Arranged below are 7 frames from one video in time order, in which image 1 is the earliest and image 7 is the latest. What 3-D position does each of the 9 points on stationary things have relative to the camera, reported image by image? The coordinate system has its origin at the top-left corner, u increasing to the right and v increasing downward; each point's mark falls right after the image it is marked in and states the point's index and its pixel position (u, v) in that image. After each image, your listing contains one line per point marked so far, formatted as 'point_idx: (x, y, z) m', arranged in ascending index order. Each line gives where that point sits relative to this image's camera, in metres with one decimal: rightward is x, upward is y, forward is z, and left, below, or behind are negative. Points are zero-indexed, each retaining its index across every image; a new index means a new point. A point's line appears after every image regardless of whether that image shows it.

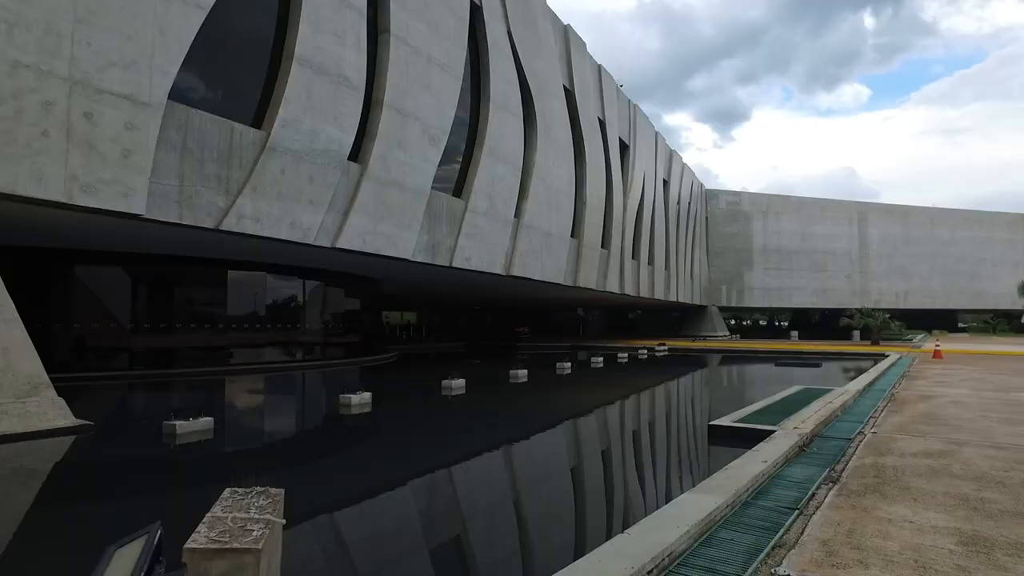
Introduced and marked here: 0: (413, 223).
0: (-1.4, +0.9, +11.2) m
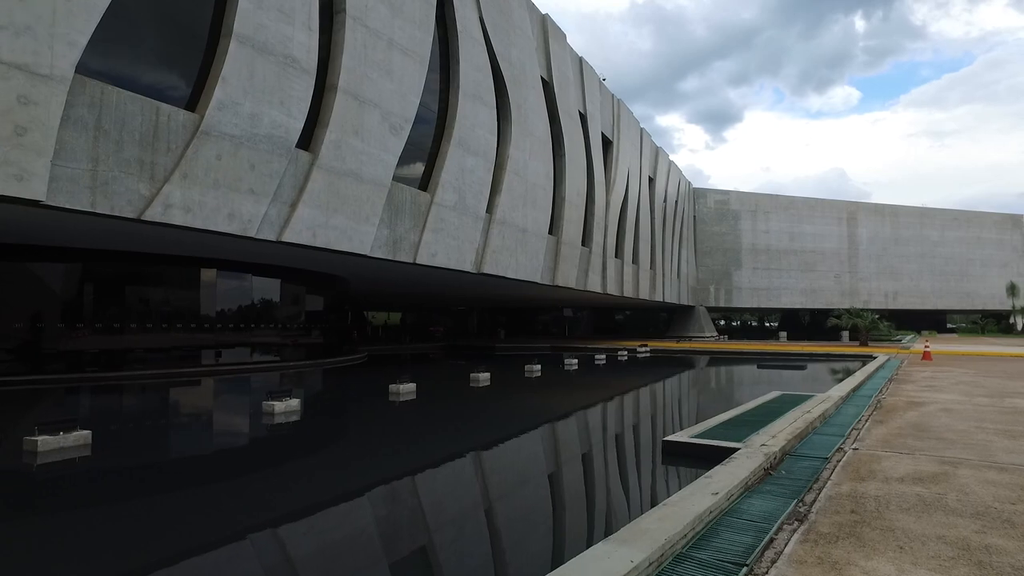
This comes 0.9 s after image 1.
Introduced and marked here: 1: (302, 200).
0: (-1.8, +1.0, +10.6) m
1: (-2.4, +1.0, +9.1) m
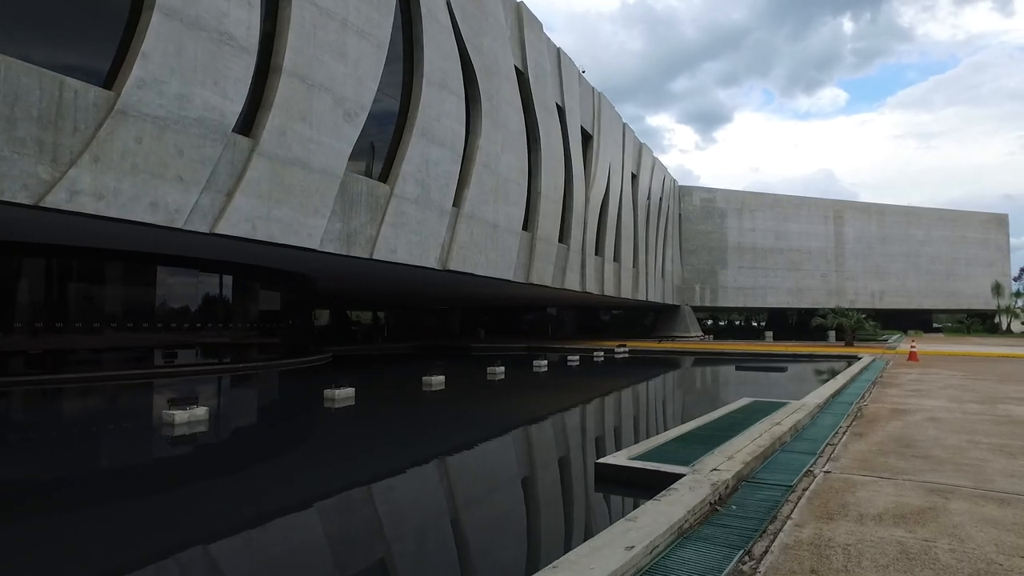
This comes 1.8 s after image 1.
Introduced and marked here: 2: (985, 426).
0: (-2.3, +1.0, +9.9) m
1: (-2.8, +1.0, +8.4) m
2: (+2.9, -0.8, +4.9) m
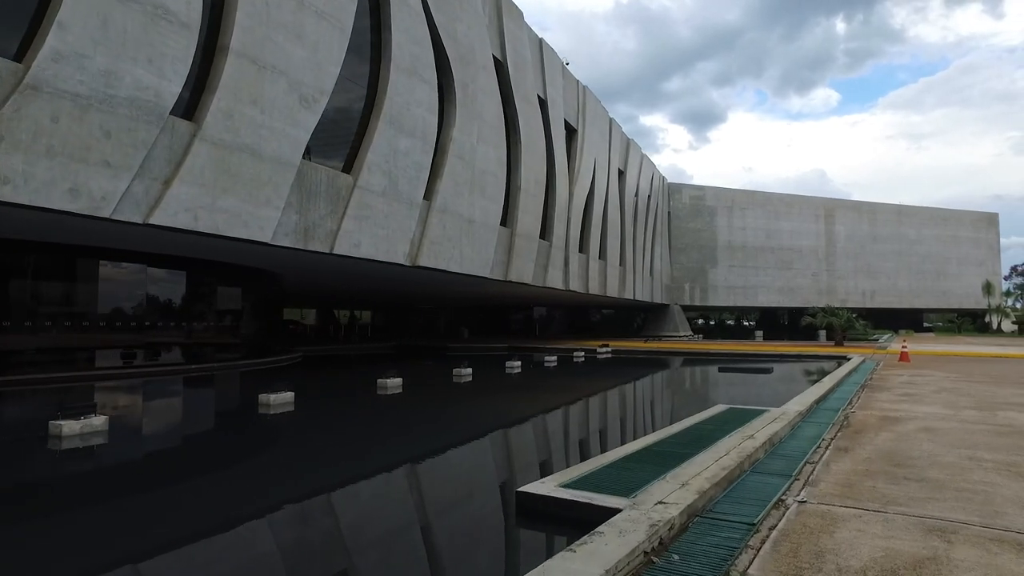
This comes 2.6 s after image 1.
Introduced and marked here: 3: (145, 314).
0: (-2.7, +1.0, +9.2) m
1: (-3.2, +1.1, +7.8) m
2: (+2.6, -0.8, +4.3) m
3: (-6.1, -0.4, +13.6) m
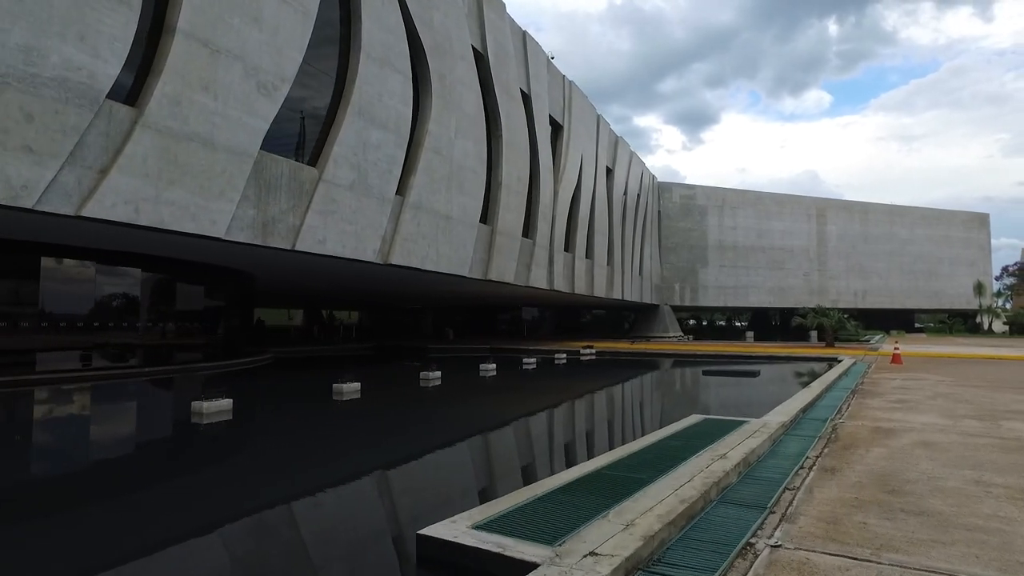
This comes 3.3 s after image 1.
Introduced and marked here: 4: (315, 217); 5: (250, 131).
0: (-3.0, +1.1, +8.6) m
1: (-3.5, +1.1, +7.2) m
2: (+2.3, -0.8, +3.8) m
3: (-6.5, -0.4, +13.0) m
4: (-2.5, +0.9, +10.4) m
5: (-2.9, +1.8, +9.0) m
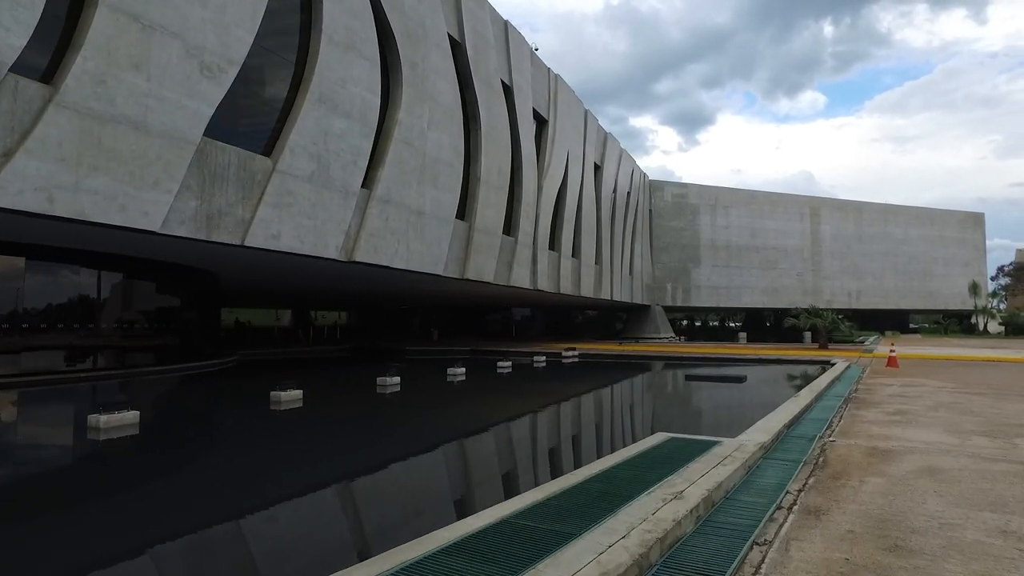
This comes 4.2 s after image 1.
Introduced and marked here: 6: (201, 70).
0: (-3.4, +1.1, +7.9) m
1: (-3.9, +1.1, +6.4) m
2: (+1.9, -0.8, +3.1) m
3: (-6.9, -0.4, +12.3) m
4: (-2.9, +0.9, +9.6) m
5: (-3.3, +1.8, +8.2) m
6: (-3.2, +2.3, +8.4) m
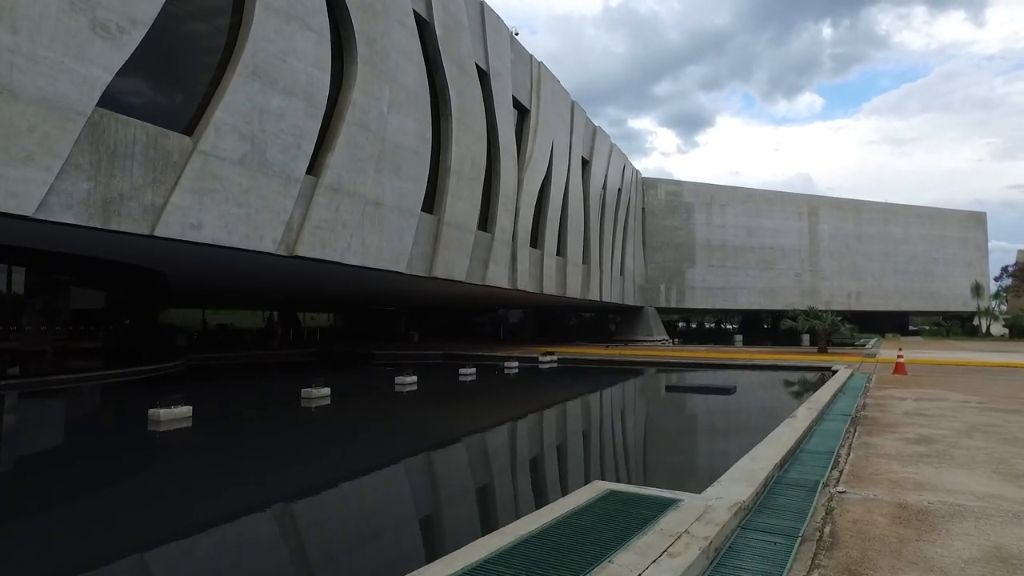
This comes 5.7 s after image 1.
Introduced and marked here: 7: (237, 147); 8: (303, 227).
0: (-3.9, +1.1, +6.6) m
1: (-4.3, +1.2, +5.2) m
2: (+1.5, -0.7, +1.9) m
3: (-7.3, -0.4, +11.0) m
4: (-3.4, +1.0, +8.4) m
5: (-3.8, +1.8, +7.0) m
6: (-3.7, +2.3, +7.1) m
7: (-3.1, +1.6, +9.1) m
8: (-2.7, +0.8, +10.4) m
